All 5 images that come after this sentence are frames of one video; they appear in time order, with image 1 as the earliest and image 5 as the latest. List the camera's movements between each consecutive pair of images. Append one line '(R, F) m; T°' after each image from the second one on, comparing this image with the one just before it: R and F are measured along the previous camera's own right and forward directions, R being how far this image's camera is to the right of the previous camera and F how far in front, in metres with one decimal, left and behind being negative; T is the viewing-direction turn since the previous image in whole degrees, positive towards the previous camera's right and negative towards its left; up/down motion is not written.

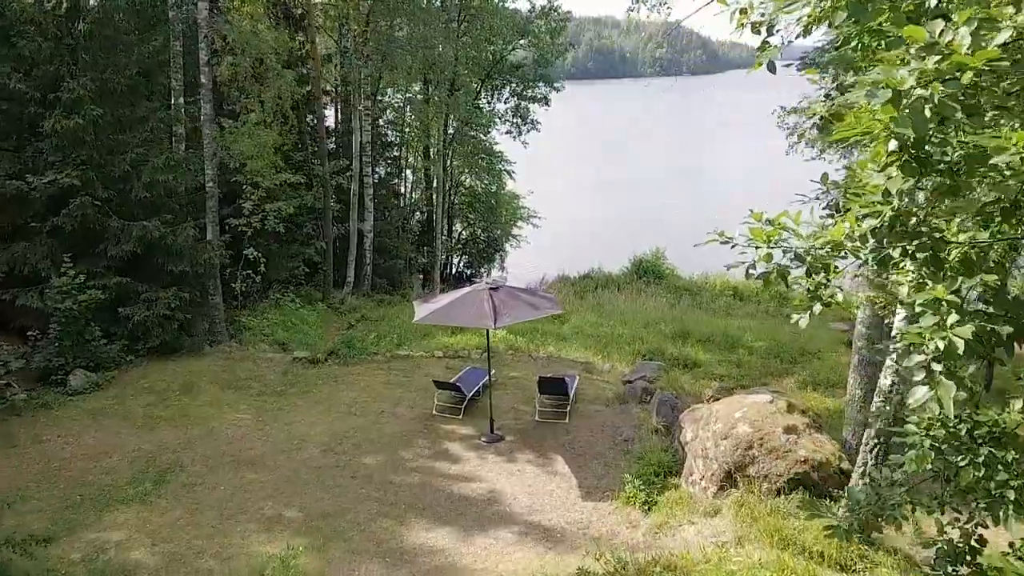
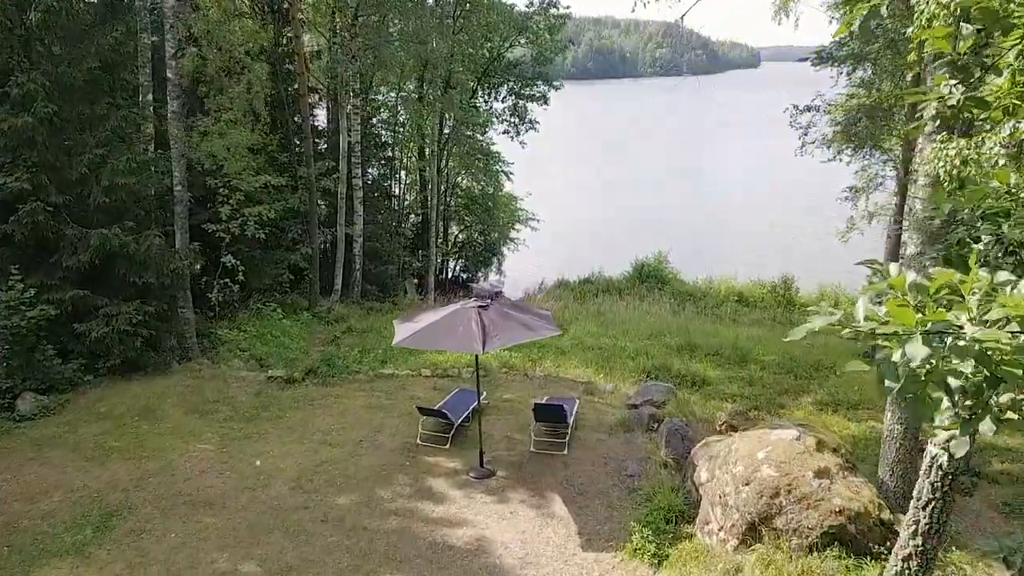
(+0.1, +0.9) m; 0°
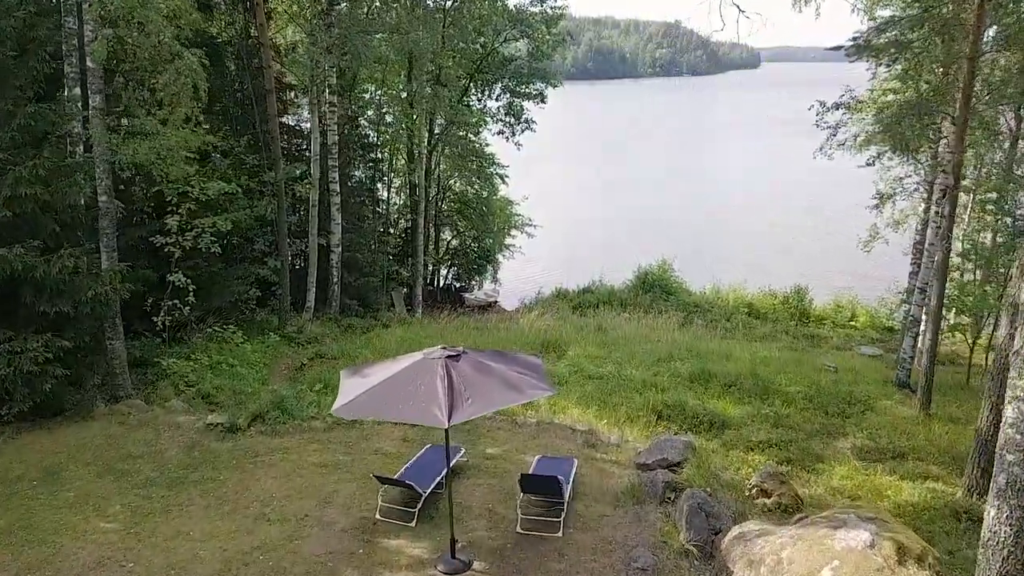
(+0.2, +1.7) m; 0°
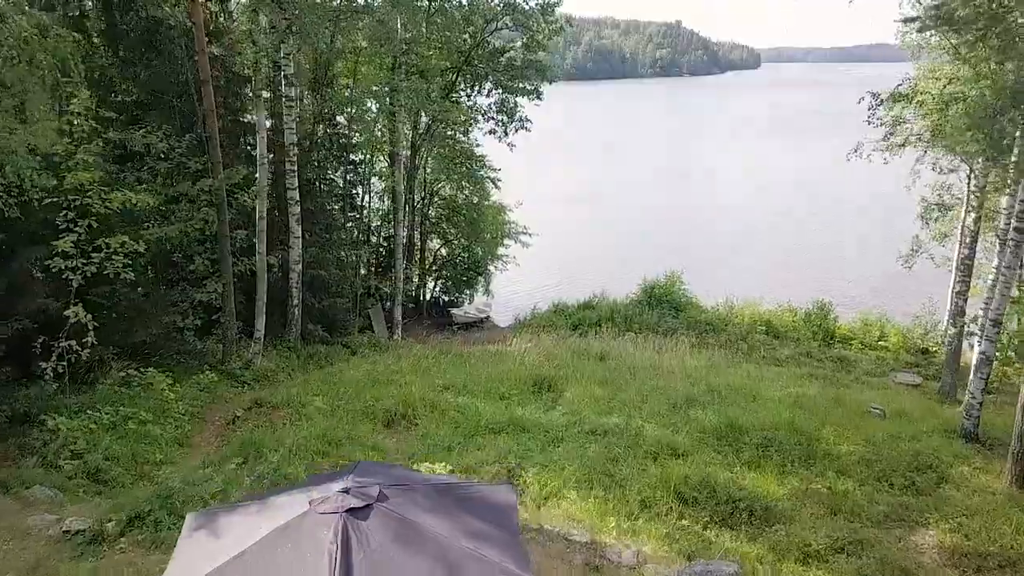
(+0.2, +2.4) m; 0°
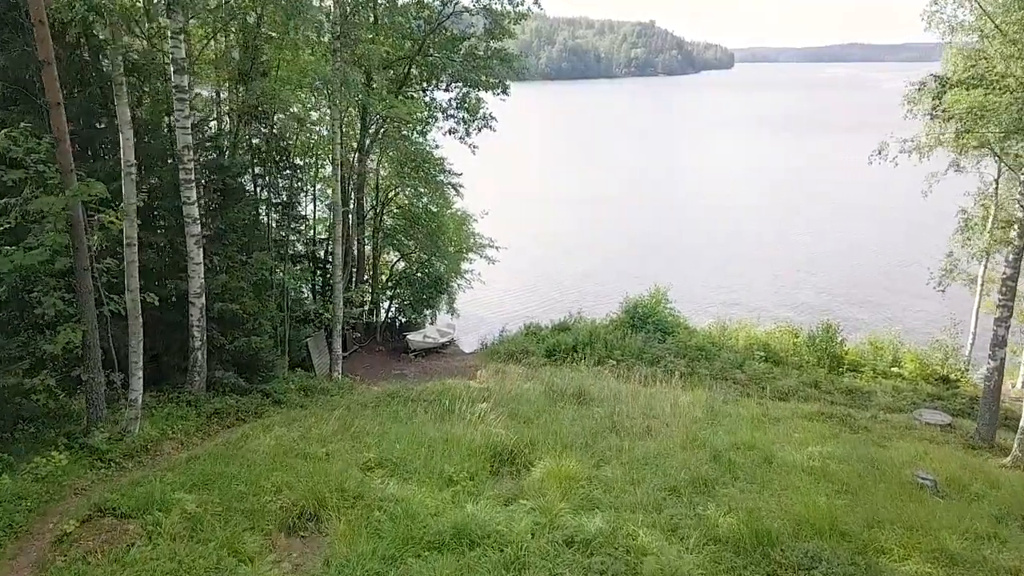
(+0.3, +2.9) m; +2°
